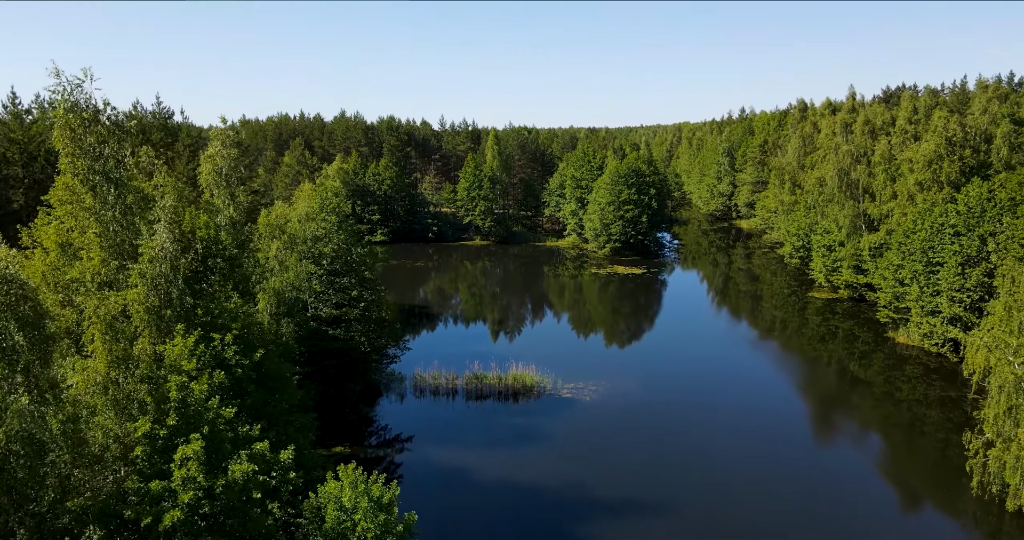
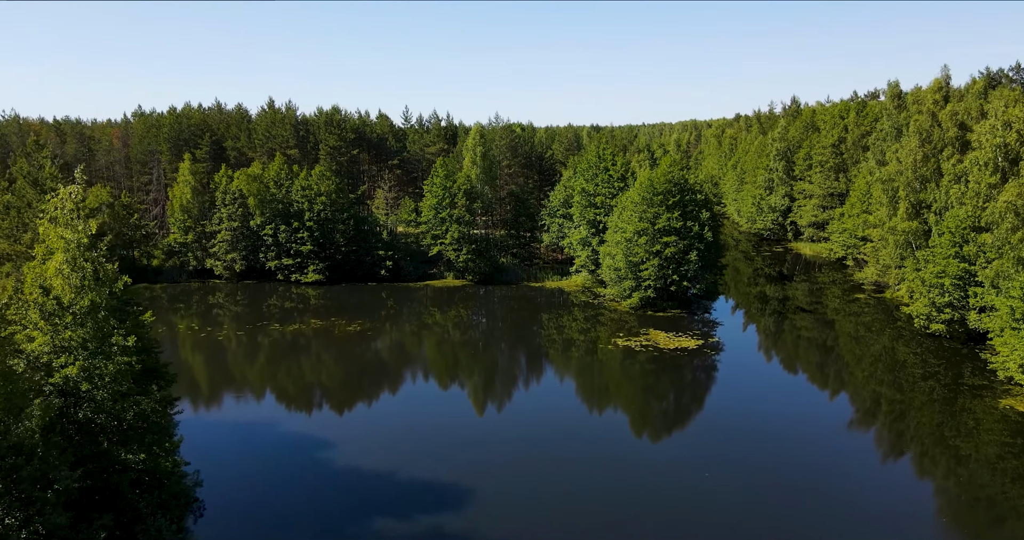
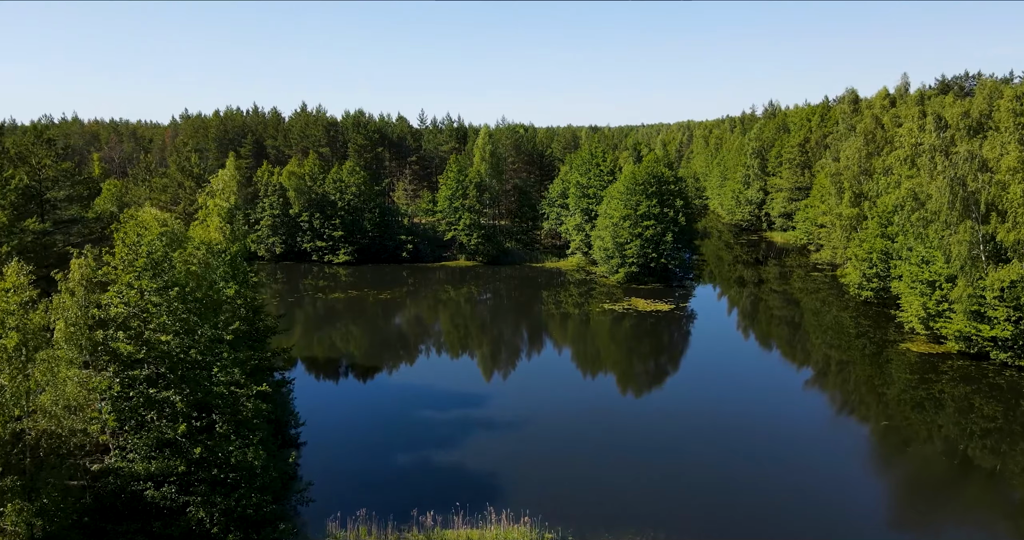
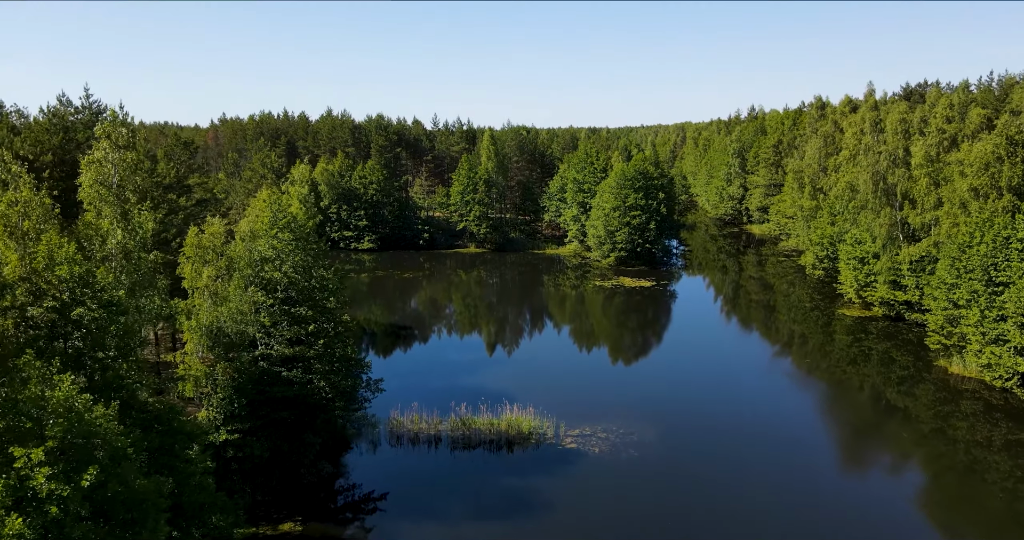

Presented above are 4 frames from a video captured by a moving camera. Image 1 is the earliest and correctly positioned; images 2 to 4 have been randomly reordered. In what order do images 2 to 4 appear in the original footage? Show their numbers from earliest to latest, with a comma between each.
4, 3, 2
